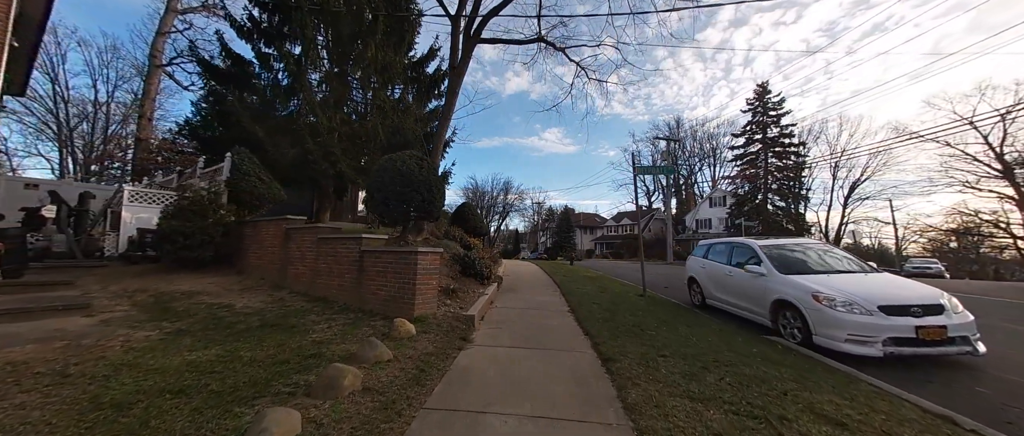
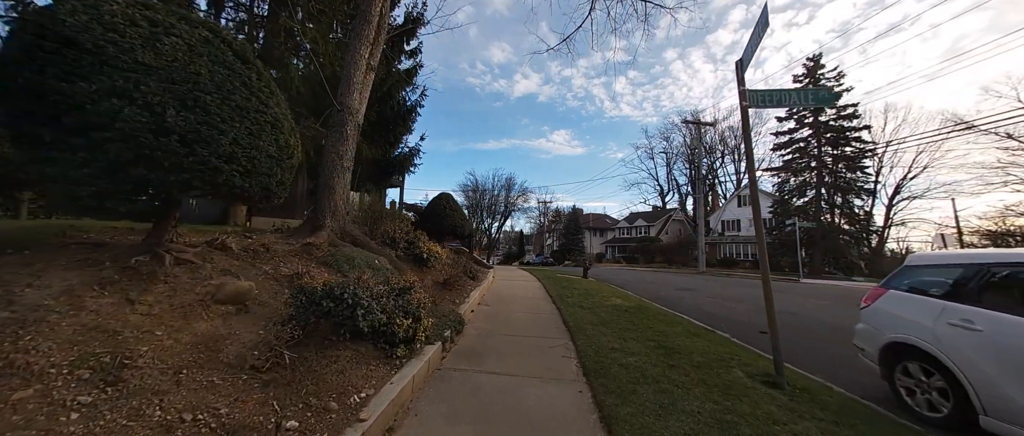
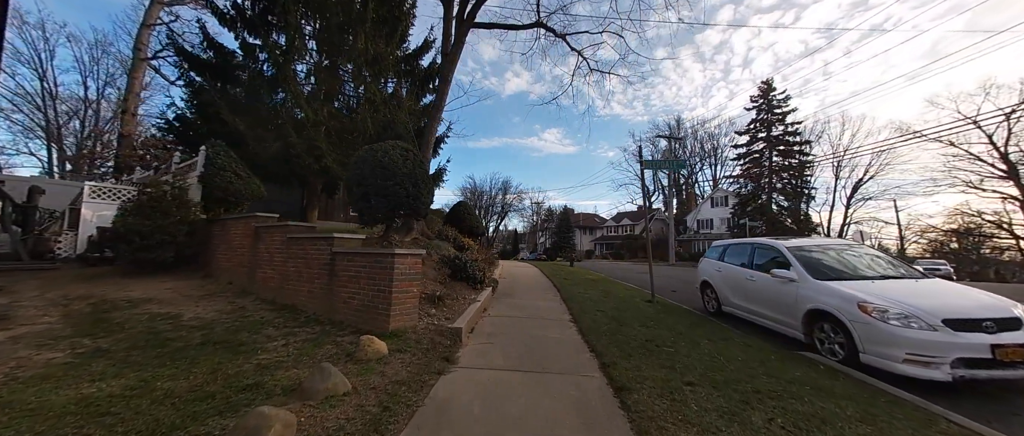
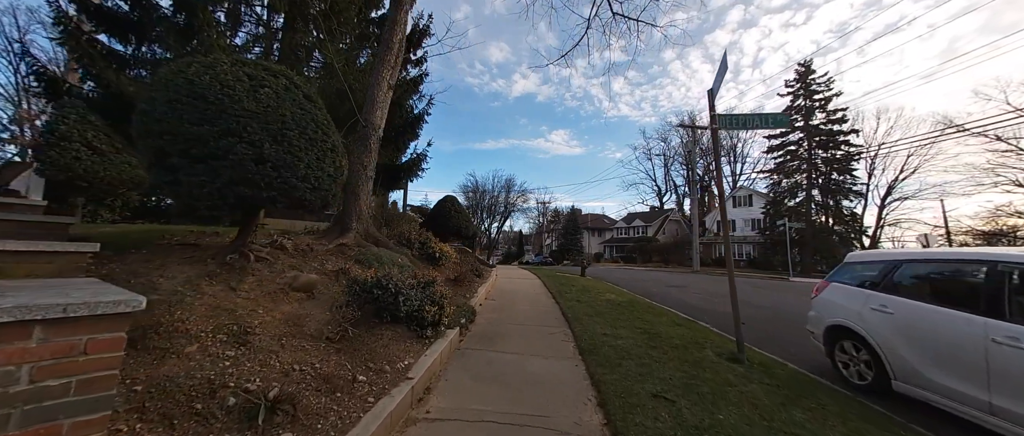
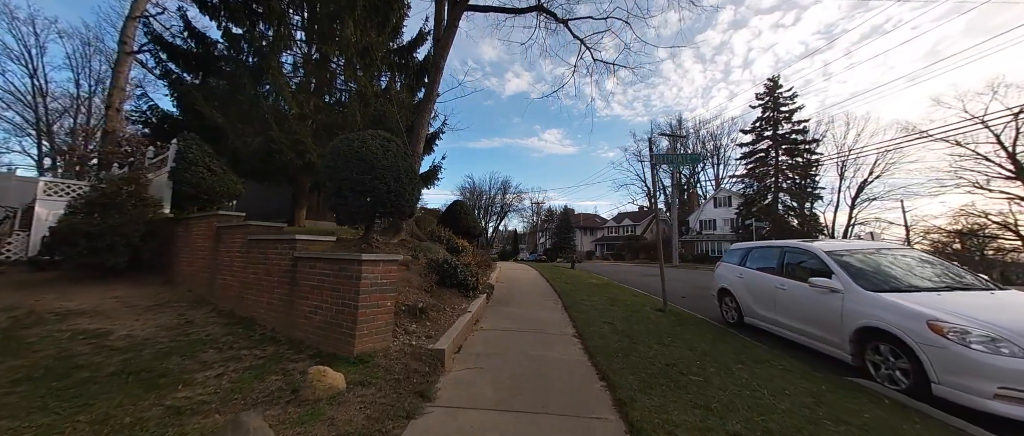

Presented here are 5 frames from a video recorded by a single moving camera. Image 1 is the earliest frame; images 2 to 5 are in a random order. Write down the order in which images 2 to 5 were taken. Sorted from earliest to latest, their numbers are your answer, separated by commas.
3, 5, 4, 2
